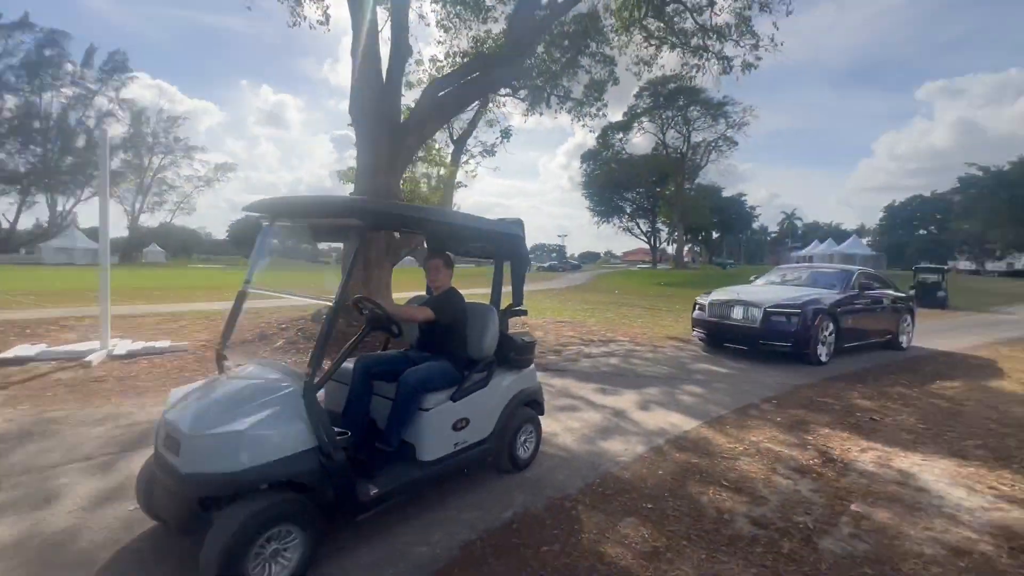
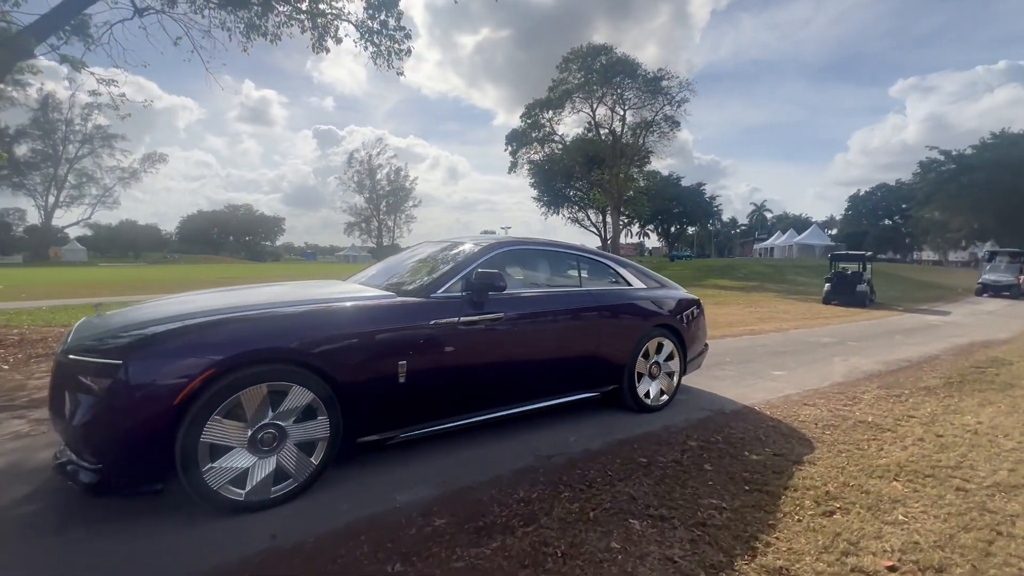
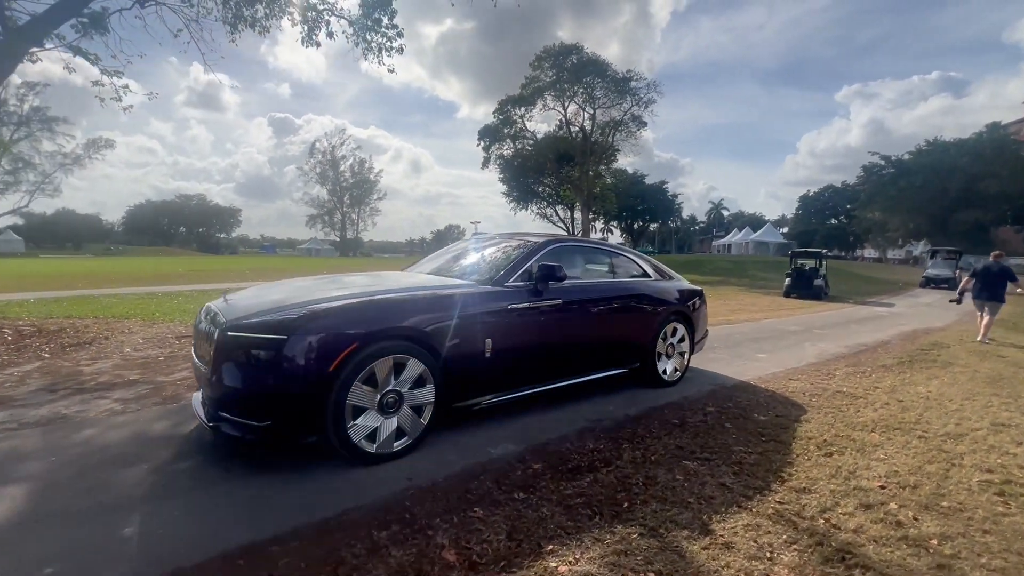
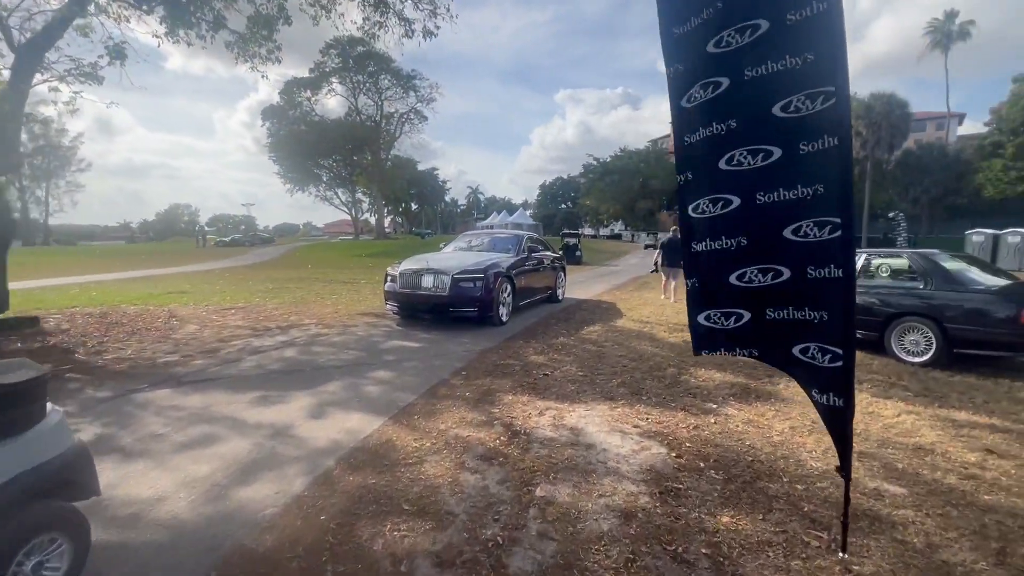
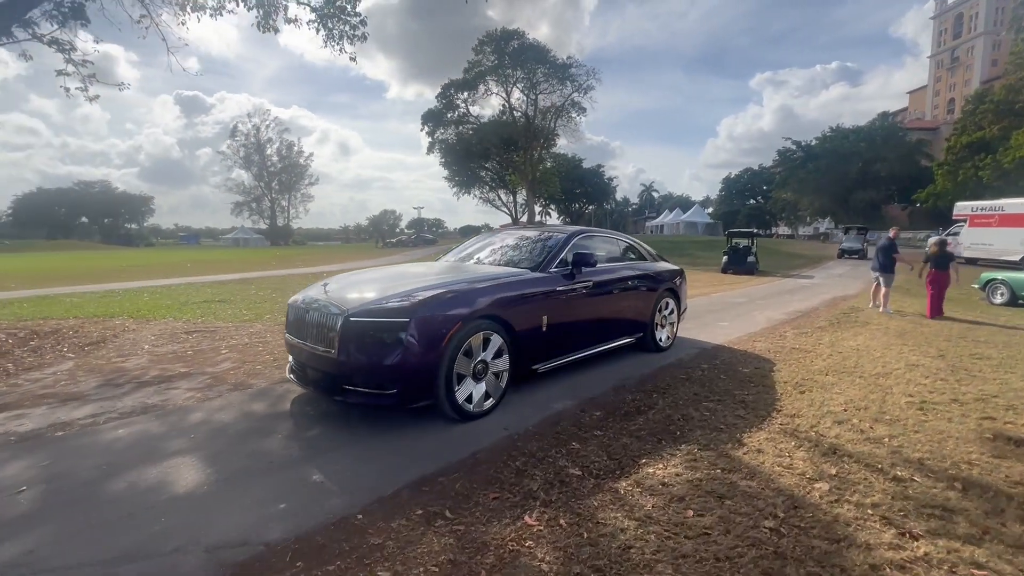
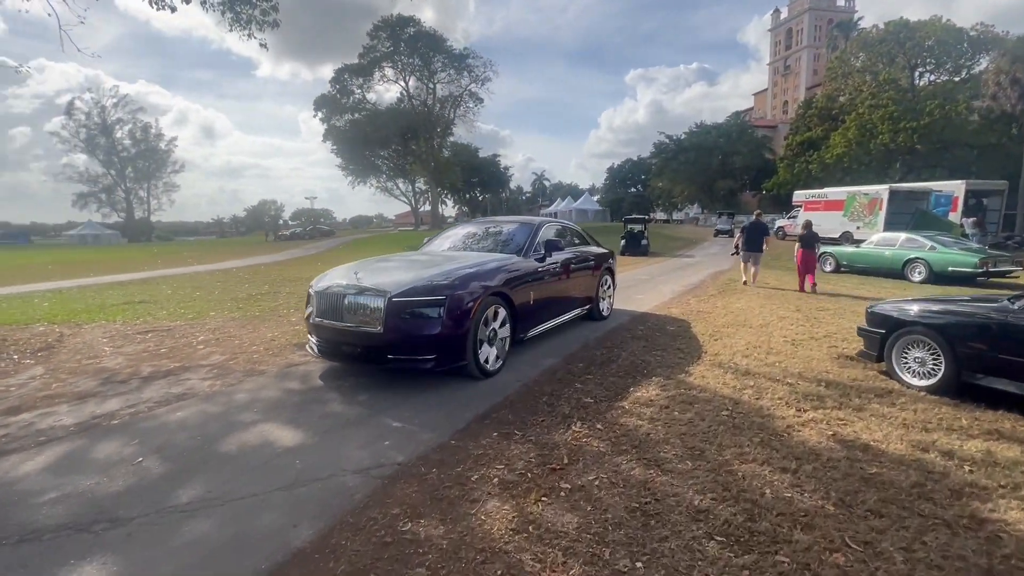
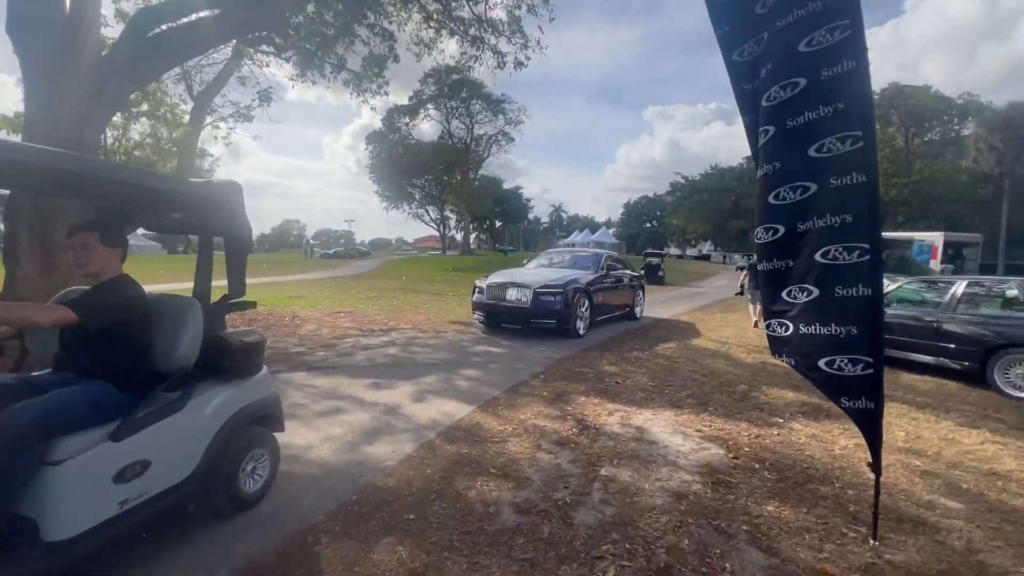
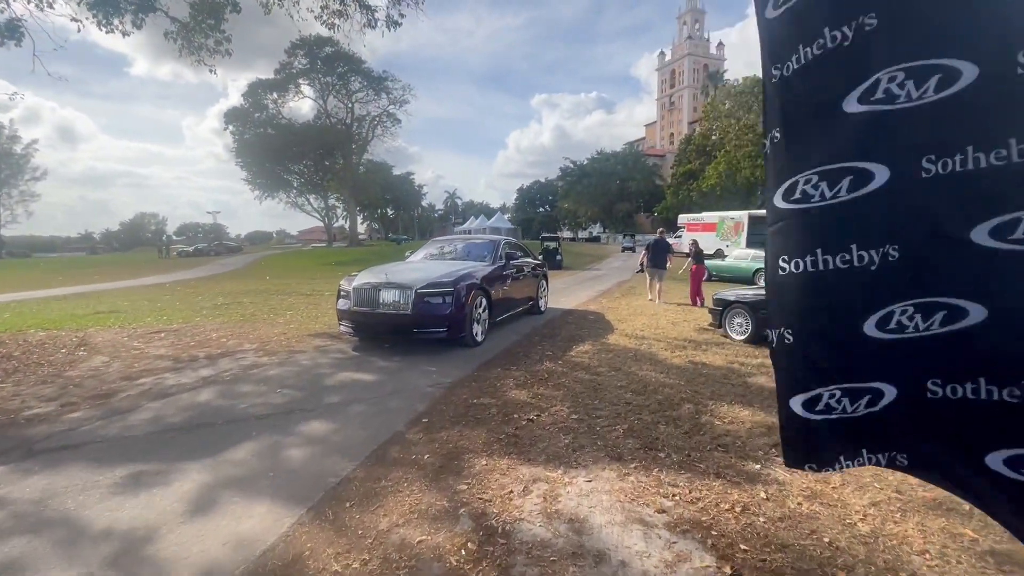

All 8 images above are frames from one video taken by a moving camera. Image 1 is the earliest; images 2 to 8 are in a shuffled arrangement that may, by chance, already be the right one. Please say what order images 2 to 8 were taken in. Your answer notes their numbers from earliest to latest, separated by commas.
7, 4, 8, 6, 5, 3, 2
